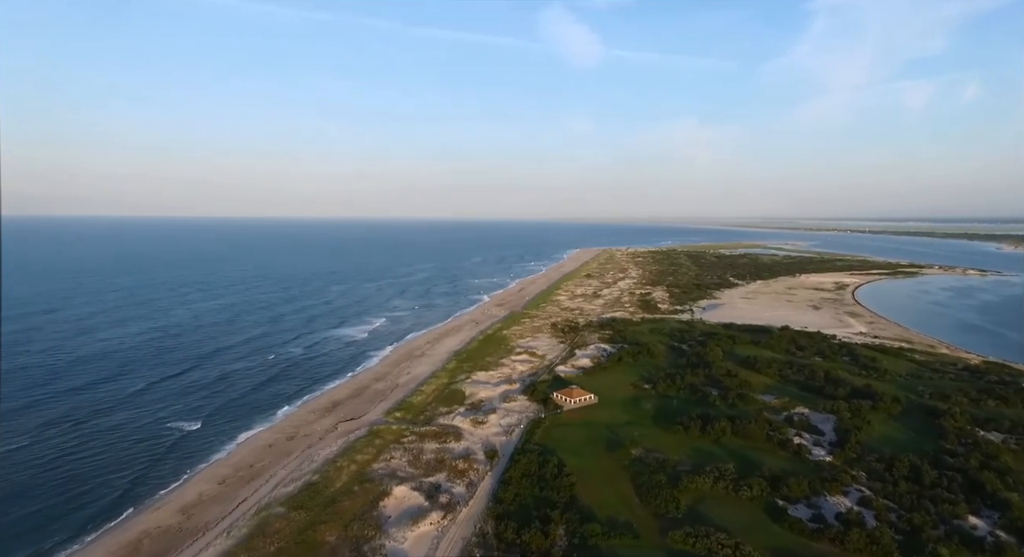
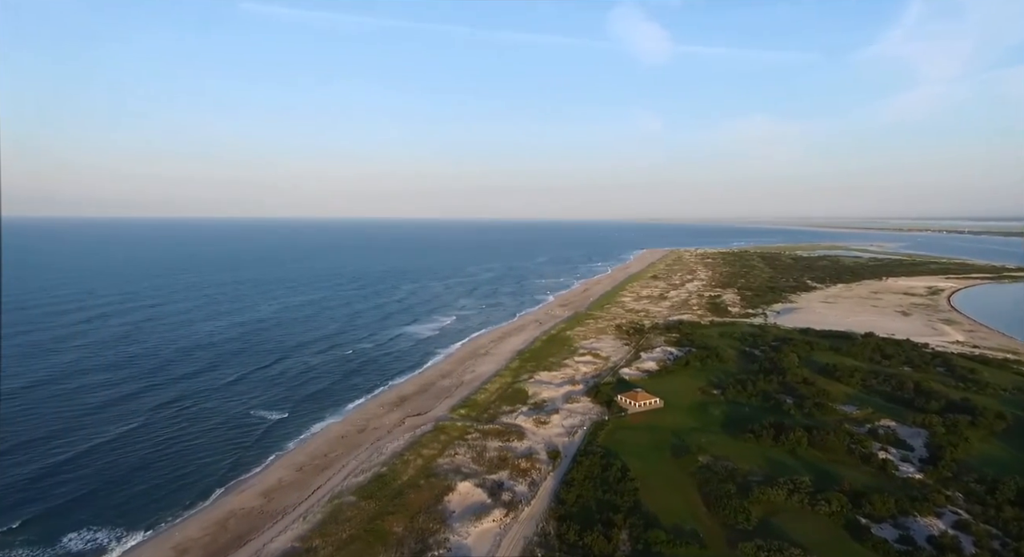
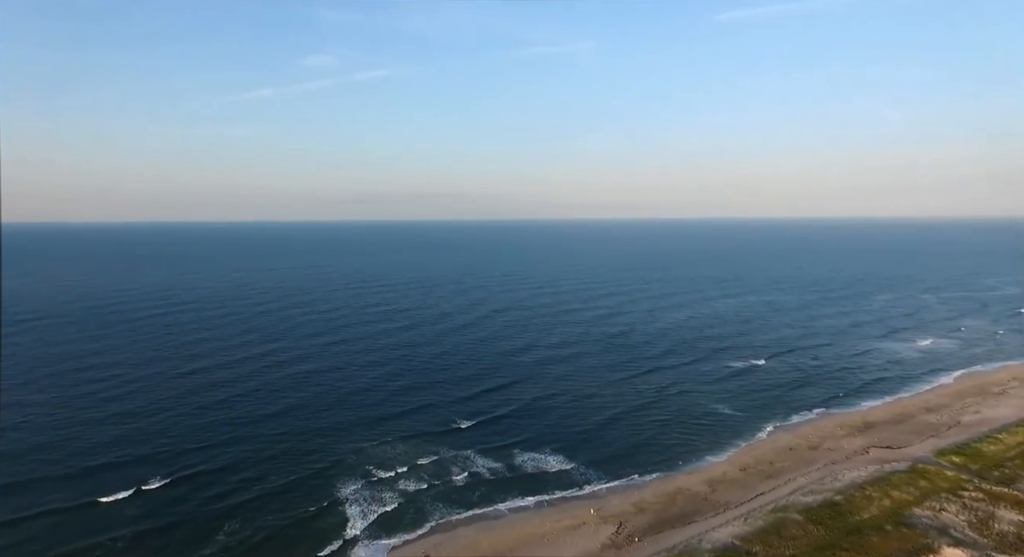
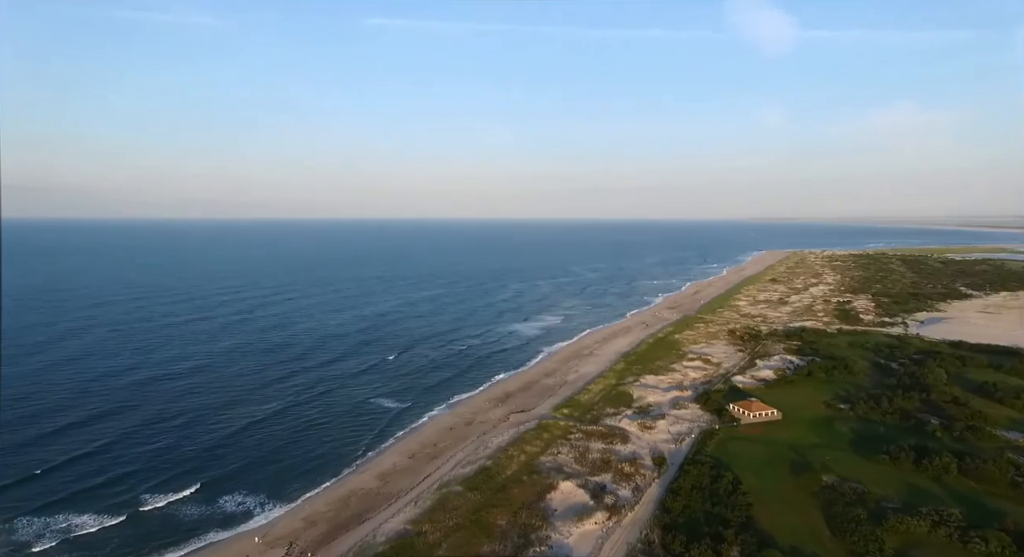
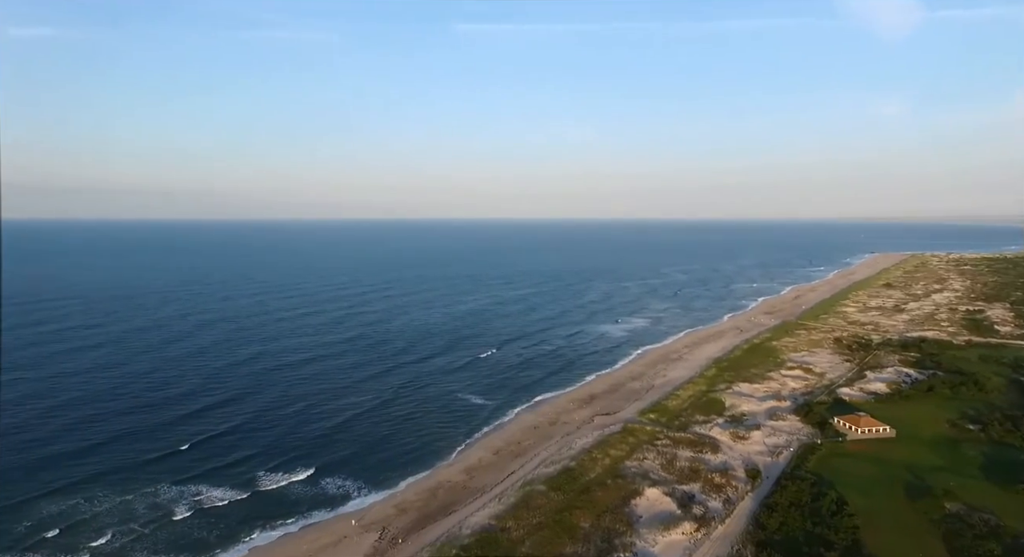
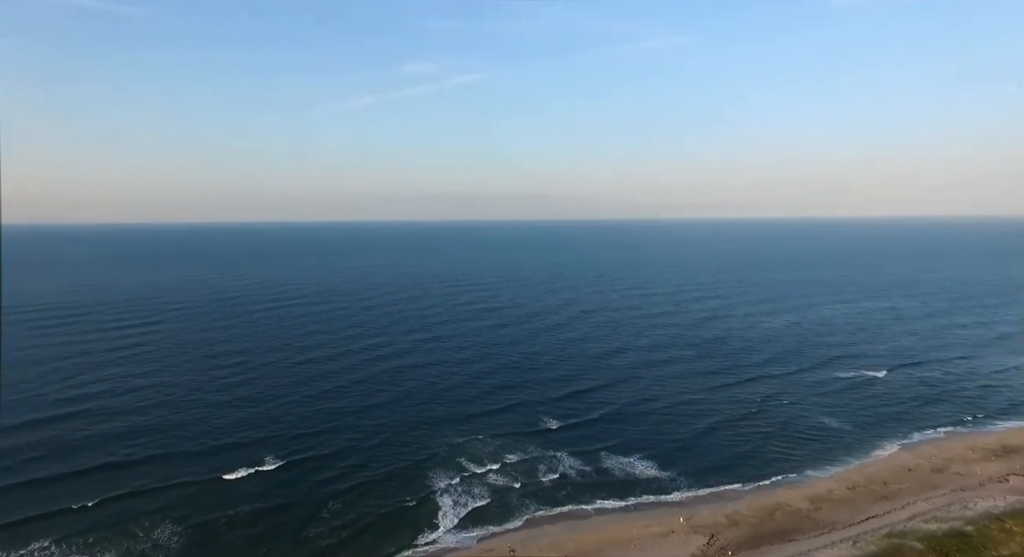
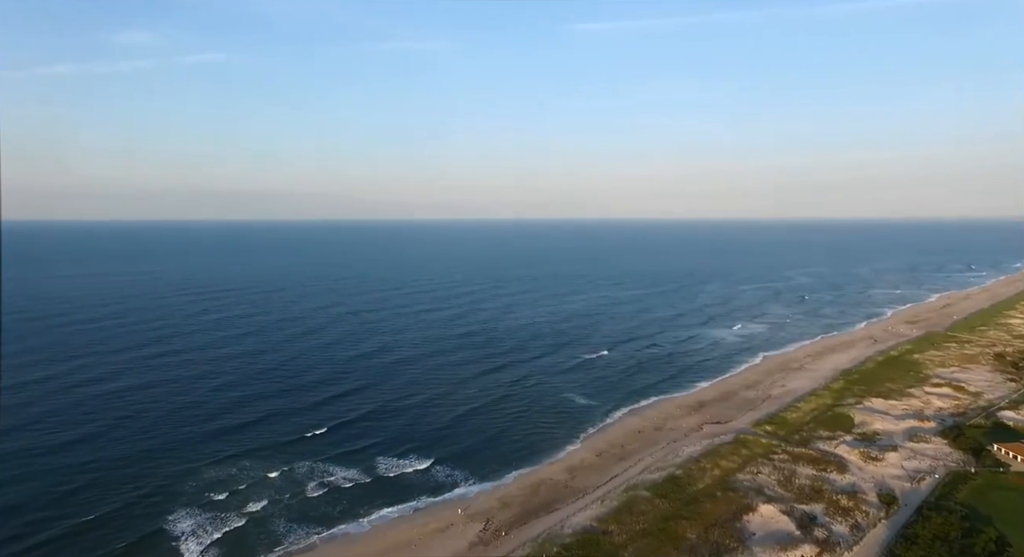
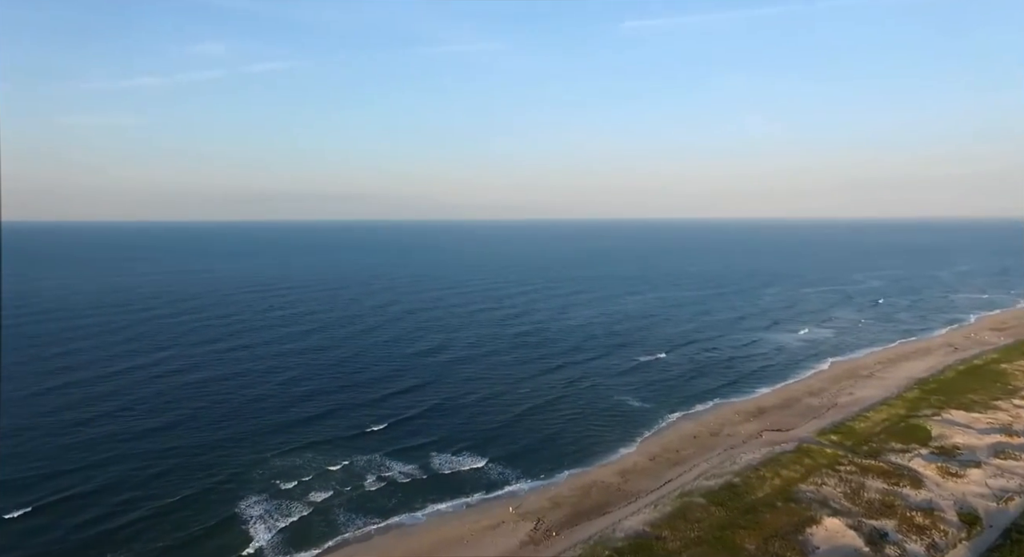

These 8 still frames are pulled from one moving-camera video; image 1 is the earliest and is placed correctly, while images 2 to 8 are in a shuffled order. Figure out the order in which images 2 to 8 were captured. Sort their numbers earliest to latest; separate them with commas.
2, 4, 5, 7, 8, 3, 6
